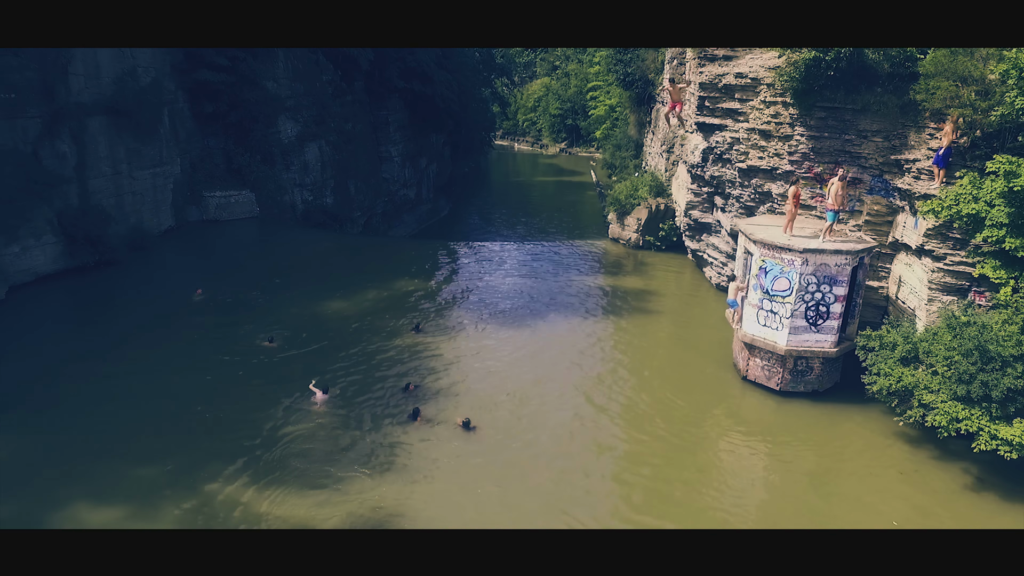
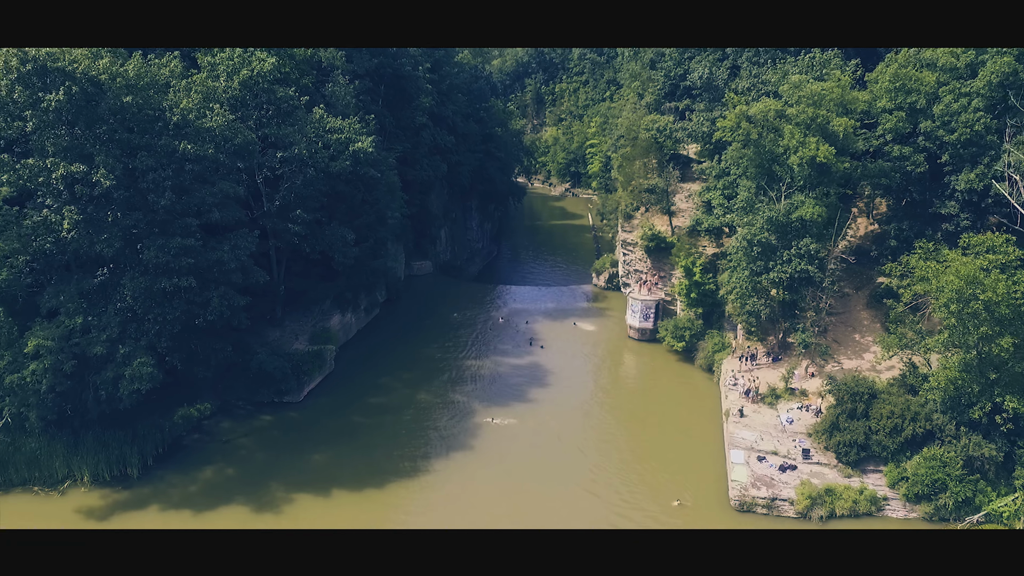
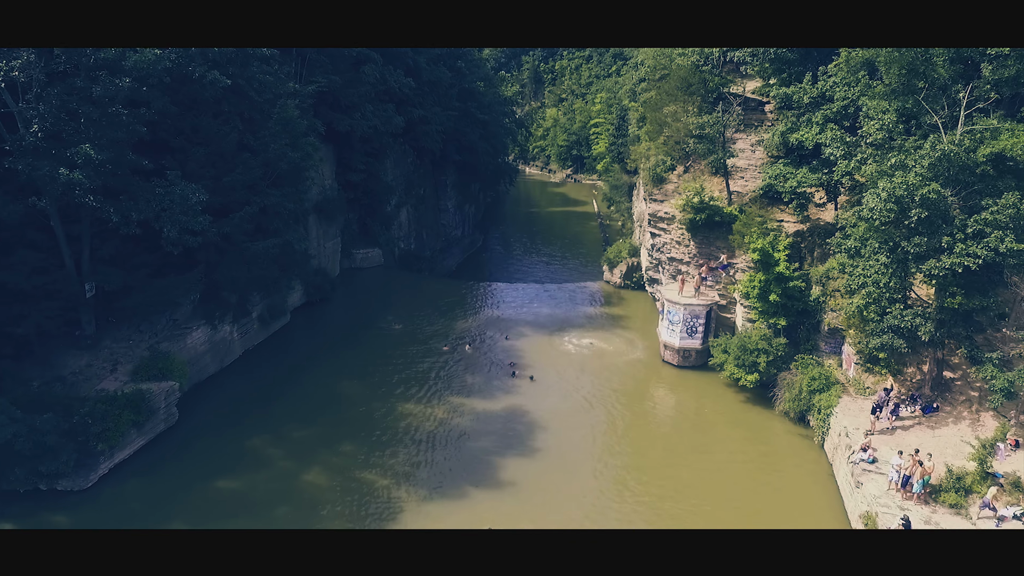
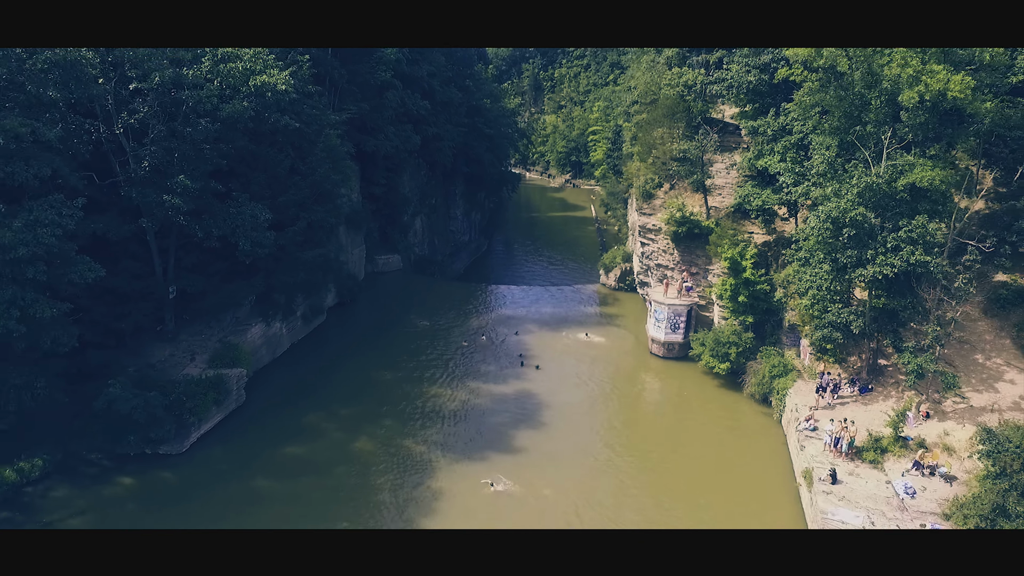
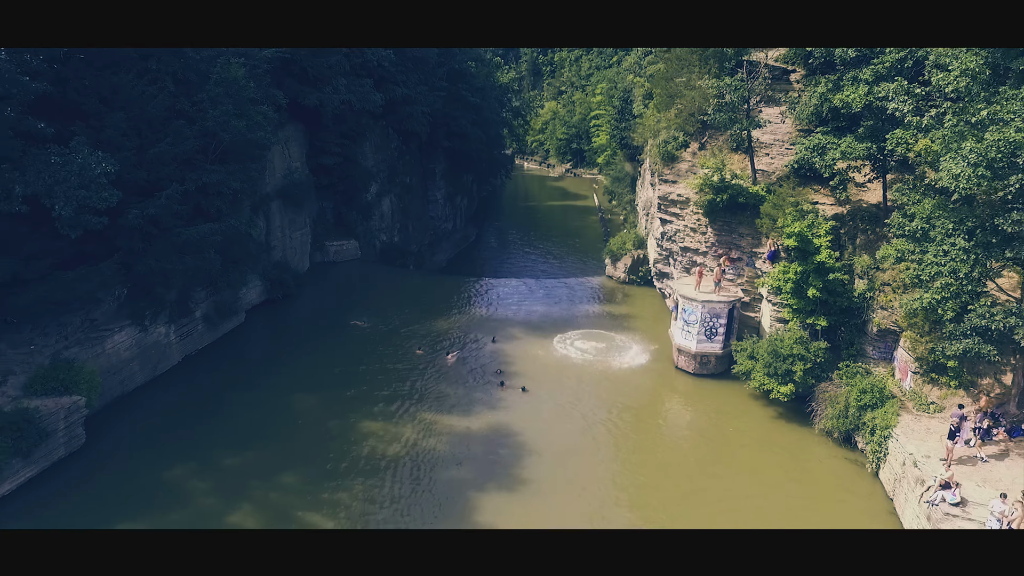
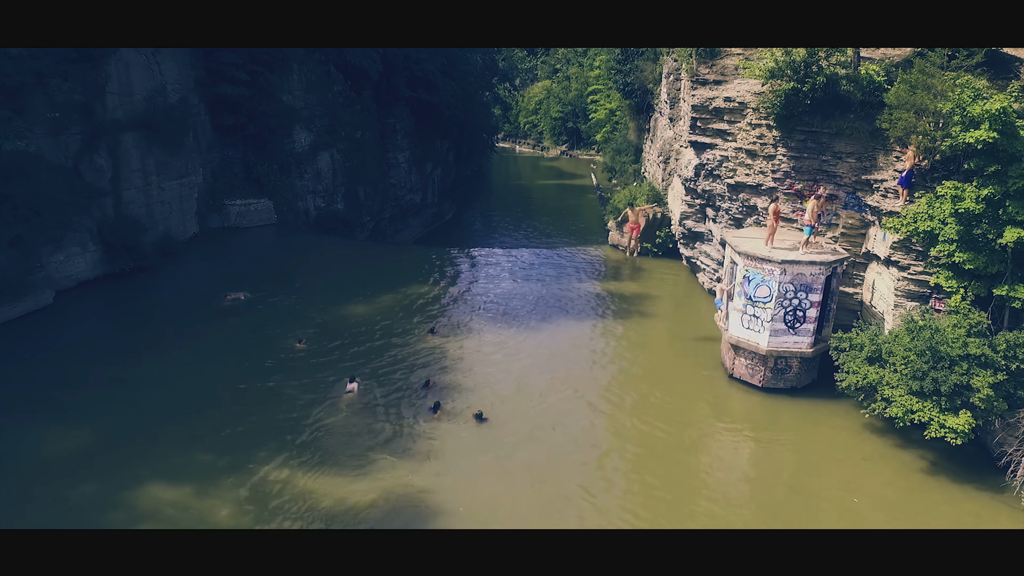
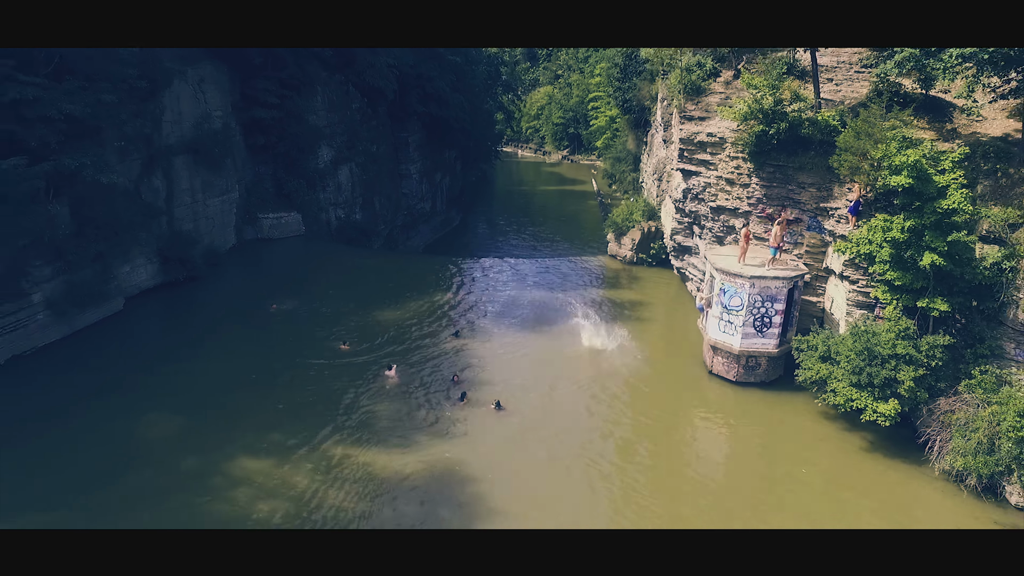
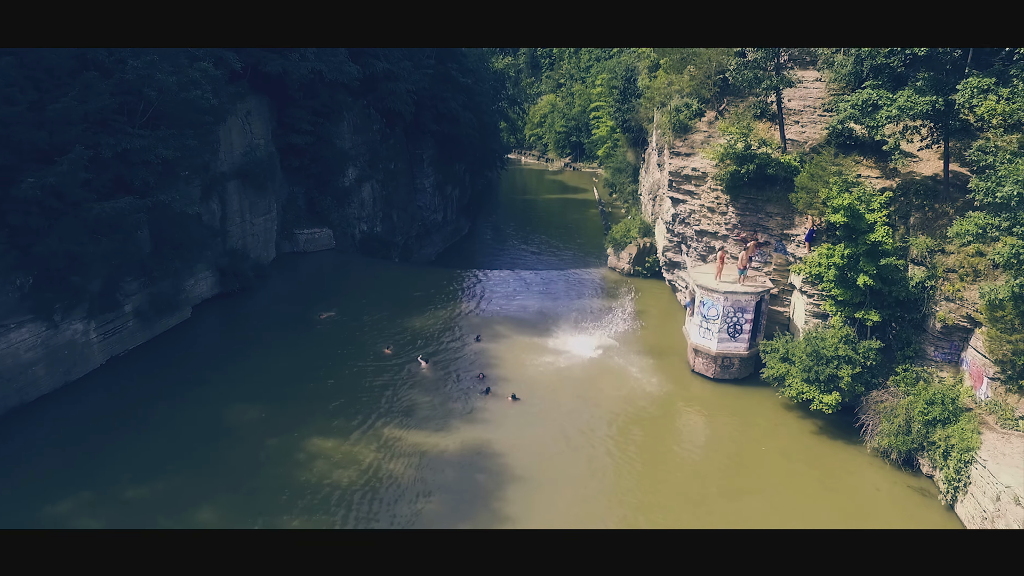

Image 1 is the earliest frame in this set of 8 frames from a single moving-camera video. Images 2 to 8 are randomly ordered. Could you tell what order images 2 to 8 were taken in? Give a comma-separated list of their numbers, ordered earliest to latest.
6, 7, 8, 5, 3, 4, 2
